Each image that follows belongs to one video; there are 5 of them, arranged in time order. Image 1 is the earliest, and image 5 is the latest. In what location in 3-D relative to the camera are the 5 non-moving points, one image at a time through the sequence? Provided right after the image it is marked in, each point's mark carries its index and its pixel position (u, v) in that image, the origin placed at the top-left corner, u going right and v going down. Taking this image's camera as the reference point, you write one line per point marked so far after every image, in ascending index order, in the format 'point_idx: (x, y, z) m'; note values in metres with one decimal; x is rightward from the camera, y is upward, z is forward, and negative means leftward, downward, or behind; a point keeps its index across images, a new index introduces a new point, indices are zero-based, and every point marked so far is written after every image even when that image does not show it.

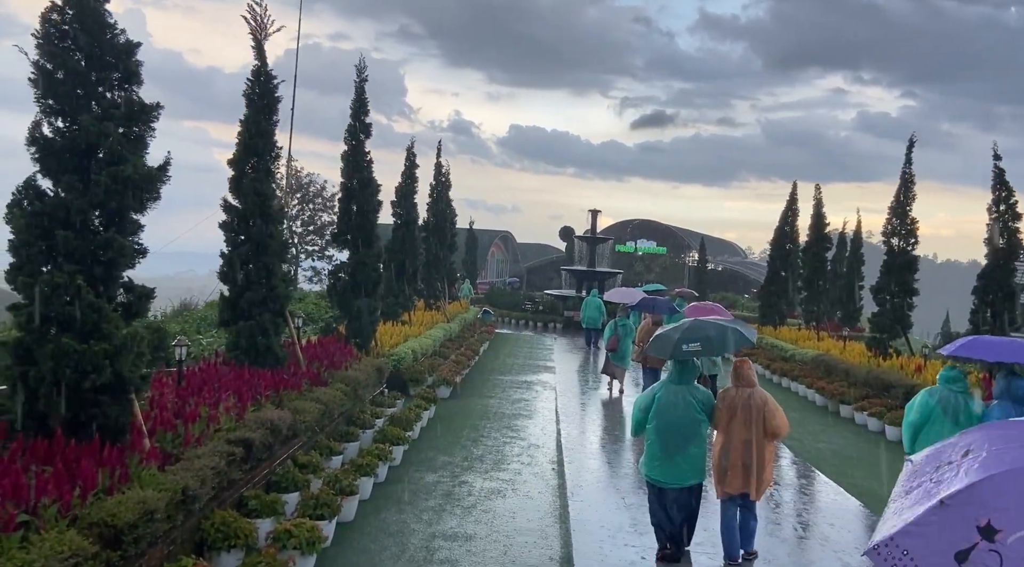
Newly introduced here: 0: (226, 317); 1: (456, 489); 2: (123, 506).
0: (-2.9, -0.3, +9.2) m
1: (-0.5, -1.9, +8.4) m
2: (-2.1, -1.2, +4.8) m
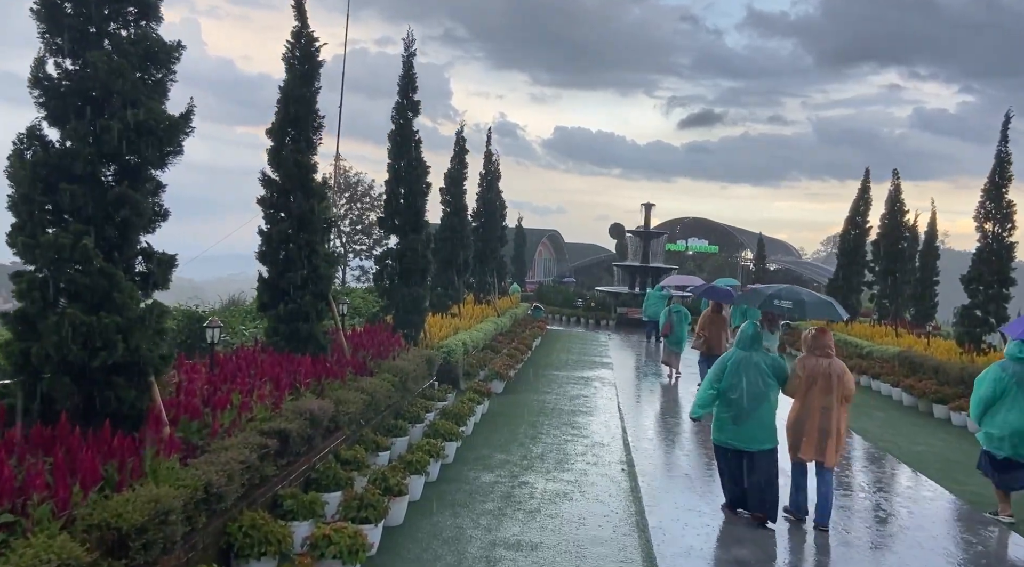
0: (-2.3, -0.2, +8.5) m
1: (0.0, -1.7, +7.6) m
2: (-1.7, -1.0, +4.0) m
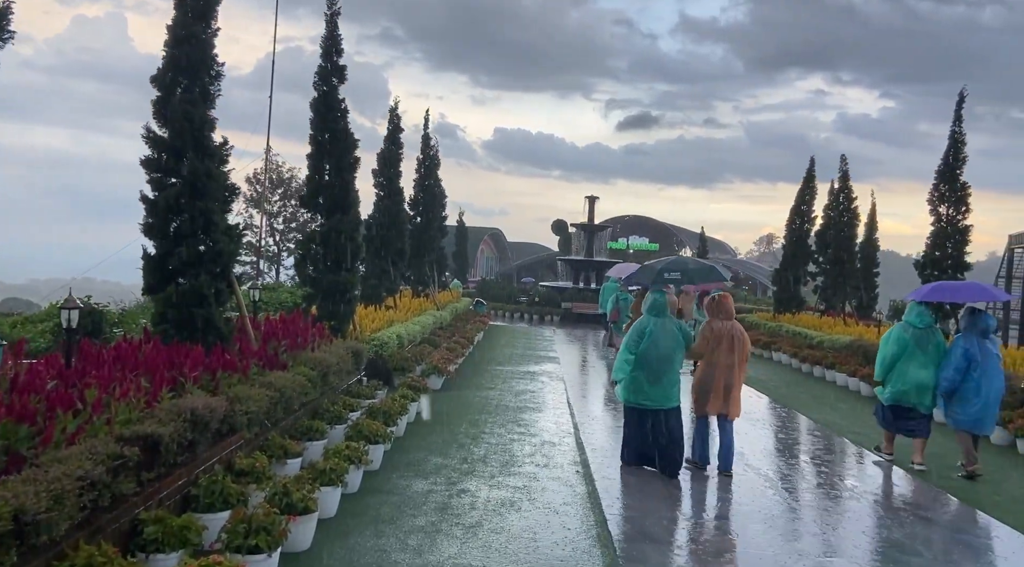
0: (-2.8, 0.0, +7.1) m
1: (-0.4, -1.5, +6.3) m
2: (-1.9, -0.8, +2.7) m
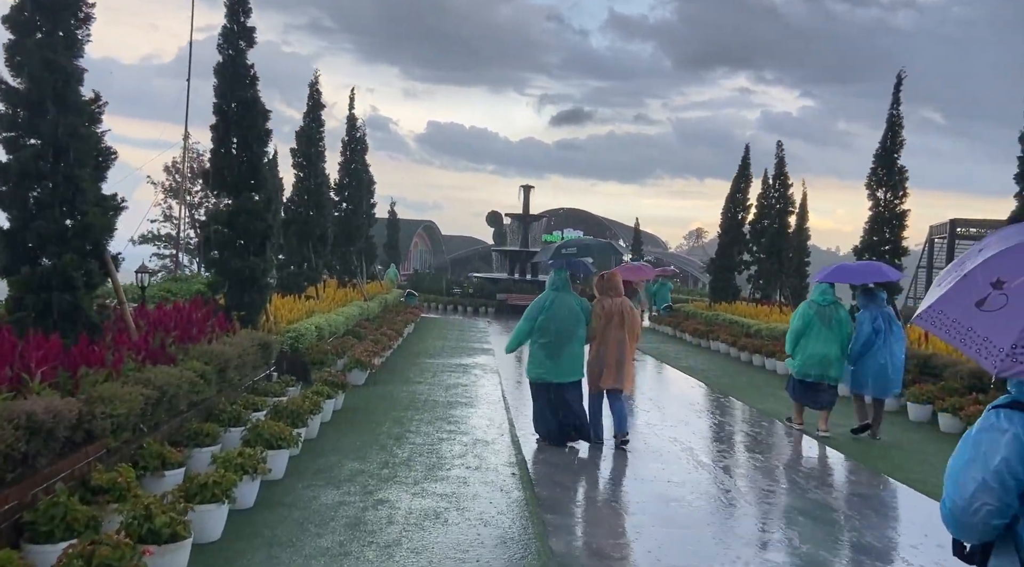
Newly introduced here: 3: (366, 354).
0: (-3.3, +0.1, +6.0) m
1: (-0.8, -1.4, +5.4) m
2: (-2.1, -0.7, +1.7) m
3: (-1.8, -0.9, +11.1) m
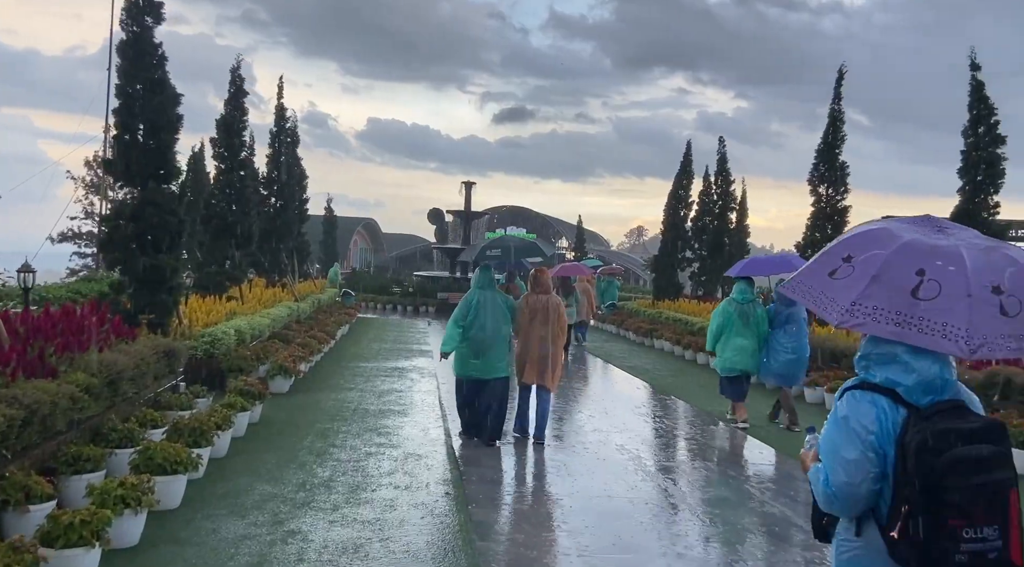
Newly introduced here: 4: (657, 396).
0: (-3.7, +0.1, +5.1) m
1: (-1.2, -1.4, +4.7) m
2: (-2.2, -0.7, +0.9) m
3: (-2.5, -0.9, +10.3) m
4: (+1.9, -1.5, +11.9) m
